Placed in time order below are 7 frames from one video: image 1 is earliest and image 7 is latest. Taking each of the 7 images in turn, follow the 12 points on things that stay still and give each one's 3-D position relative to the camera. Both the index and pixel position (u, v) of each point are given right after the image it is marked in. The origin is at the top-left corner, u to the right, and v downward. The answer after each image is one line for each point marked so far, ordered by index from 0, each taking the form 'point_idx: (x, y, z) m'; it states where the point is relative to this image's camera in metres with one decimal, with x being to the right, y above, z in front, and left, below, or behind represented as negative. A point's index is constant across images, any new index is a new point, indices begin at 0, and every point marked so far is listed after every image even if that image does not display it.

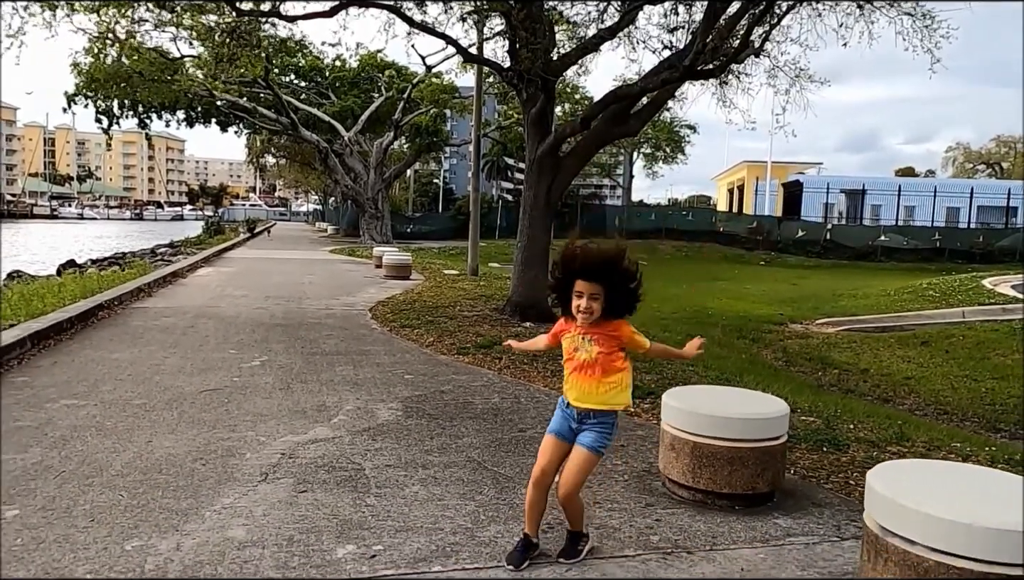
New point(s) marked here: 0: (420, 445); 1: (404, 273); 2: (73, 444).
0: (-0.6, -0.9, +4.8) m
1: (-2.4, +0.4, +17.4) m
2: (-2.5, -0.9, +4.5) m
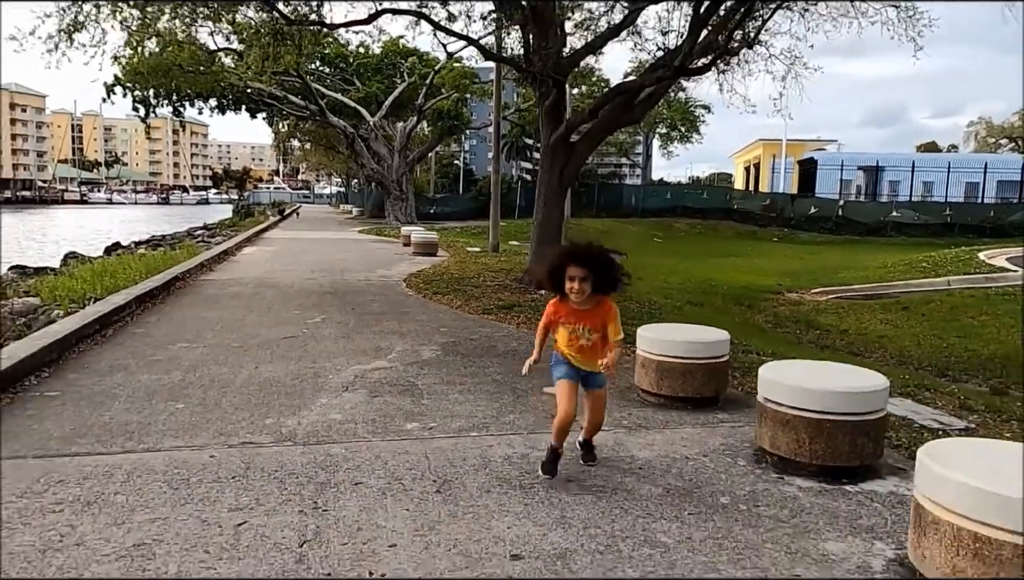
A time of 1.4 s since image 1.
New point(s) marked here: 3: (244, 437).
0: (-0.4, -0.6, +6.4) m
1: (-1.9, +1.0, +19.0) m
2: (-2.4, -0.6, +6.1) m
3: (-1.5, -0.8, +4.5) m
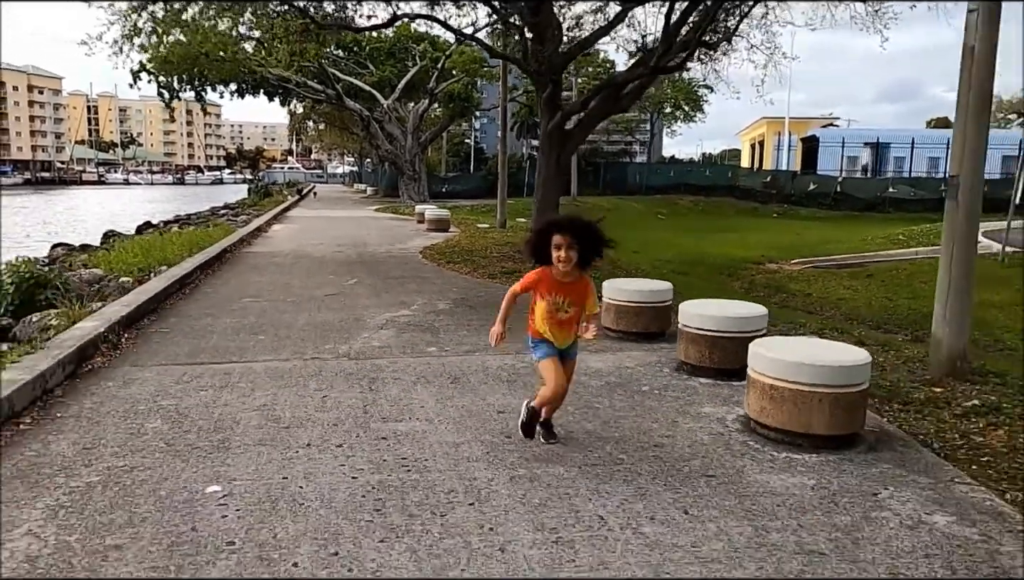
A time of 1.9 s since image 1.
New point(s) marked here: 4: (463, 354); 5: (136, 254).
0: (-0.5, -0.3, +8.1) m
1: (-1.8, +1.7, +20.7) m
2: (-2.5, -0.3, +7.9) m
3: (-1.6, -0.5, +6.3) m
4: (-0.4, -0.5, +6.4) m
5: (-7.2, +0.7, +14.9) m
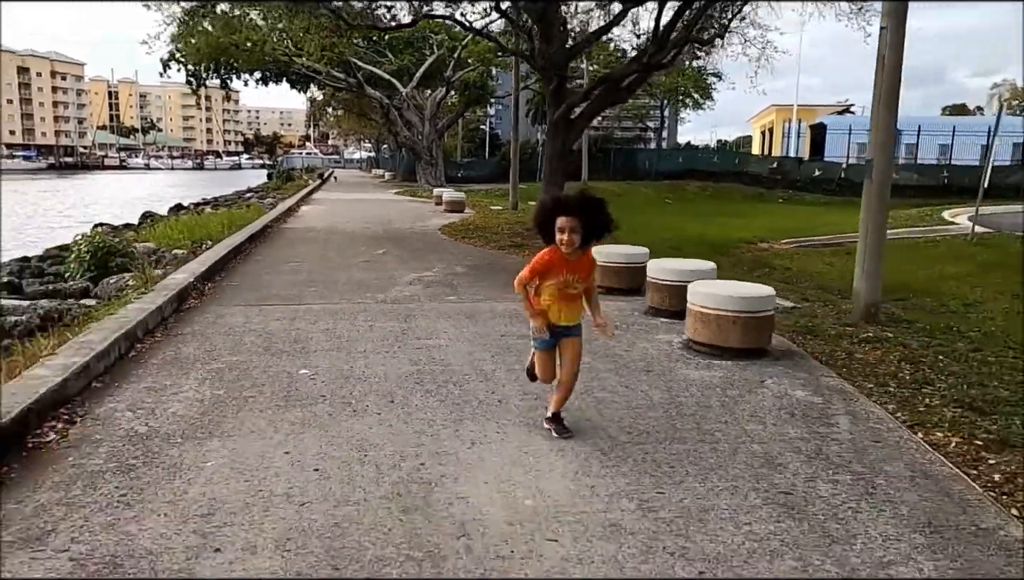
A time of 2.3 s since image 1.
0: (-0.4, +0.2, +9.8) m
1: (-1.5, +2.4, +22.3) m
2: (-2.4, +0.2, +9.6) m
3: (-1.6, -0.1, +8.0) m
4: (-0.4, -0.1, +8.0) m
5: (-7.0, +1.3, +16.6) m
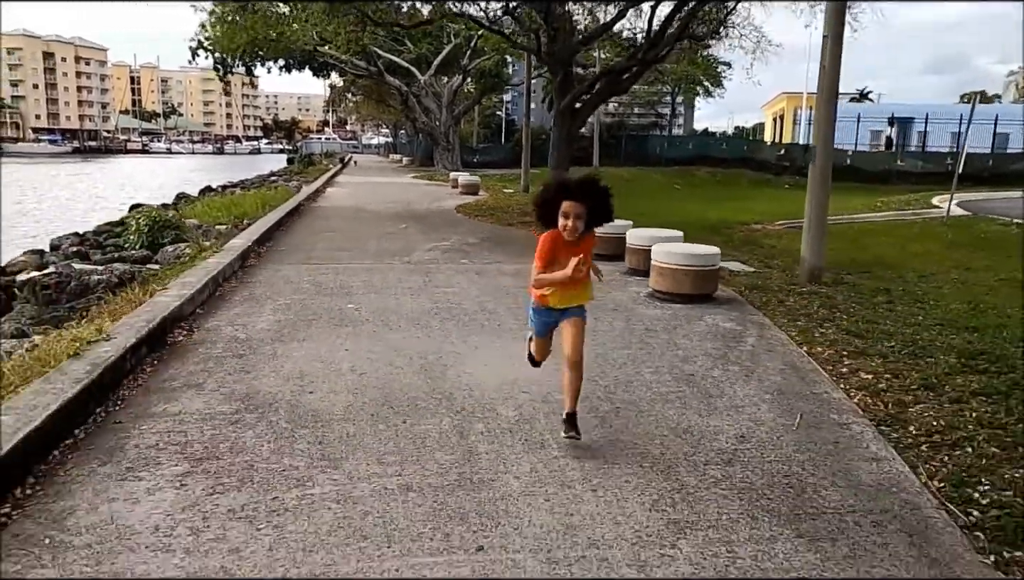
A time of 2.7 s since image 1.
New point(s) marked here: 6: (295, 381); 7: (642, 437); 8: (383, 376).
0: (-0.3, +0.6, +11.3) m
1: (-1.1, +3.1, +23.9) m
2: (-2.4, +0.7, +11.2) m
3: (-1.5, +0.3, +9.6) m
4: (-0.3, +0.3, +9.6) m
5: (-6.8, +2.0, +18.3) m
6: (-1.3, -0.5, +4.6) m
7: (+0.7, -0.7, +3.8) m
8: (-0.8, -0.5, +4.7) m
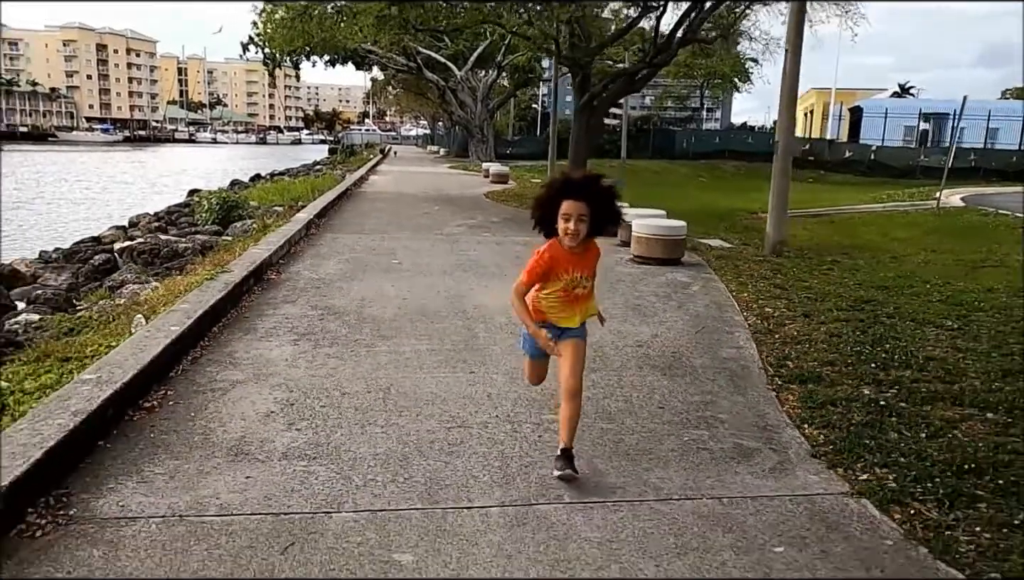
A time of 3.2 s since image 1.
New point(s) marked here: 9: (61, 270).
0: (-0.1, +1.1, +13.3) m
1: (-0.3, +3.7, +25.9) m
2: (-2.1, +1.2, +13.3) m
3: (-1.3, +0.8, +11.6) m
4: (-0.1, +0.8, +11.6) m
5: (-6.1, +2.6, +20.6) m
6: (-1.3, -0.1, +6.7) m
7: (+0.6, -0.3, +5.8) m
8: (-0.8, -0.1, +6.7) m
9: (-7.0, +0.3, +12.1) m
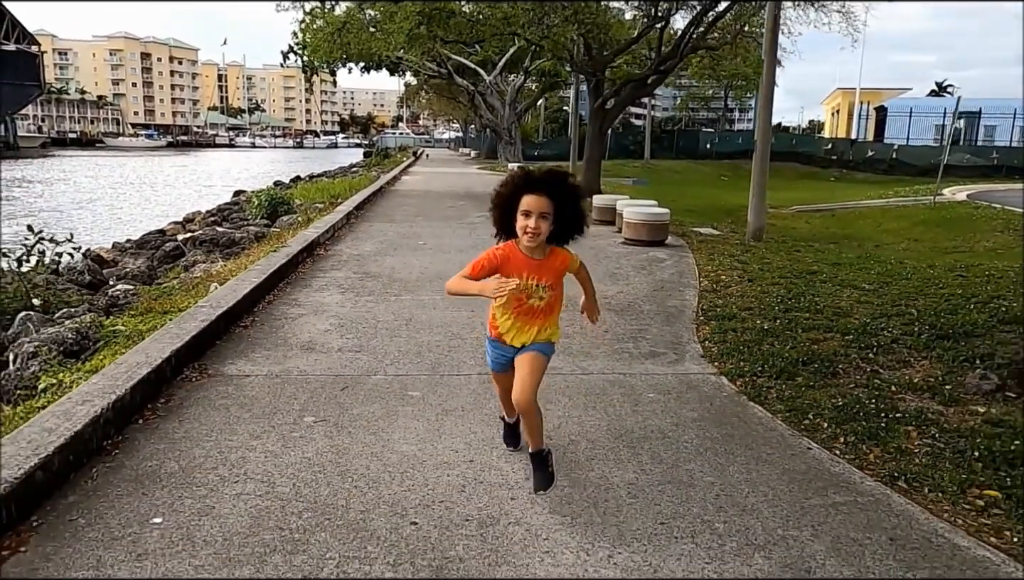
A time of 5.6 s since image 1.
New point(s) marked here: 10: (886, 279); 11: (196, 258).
0: (+0.2, +1.4, +15.0) m
1: (+0.6, +4.0, +27.5) m
2: (-1.8, +1.5, +15.0) m
3: (-1.1, +1.1, +13.3) m
4: (+0.1, +1.1, +13.3) m
5: (-5.5, +2.9, +22.5) m
6: (-1.3, +0.2, +8.4) m
7: (+0.5, 0.0, +7.4) m
8: (-0.8, +0.2, +8.4) m
9: (-6.7, +0.6, +14.1) m
10: (+4.2, +0.1, +8.7) m
11: (-5.0, +0.5, +12.3) m
